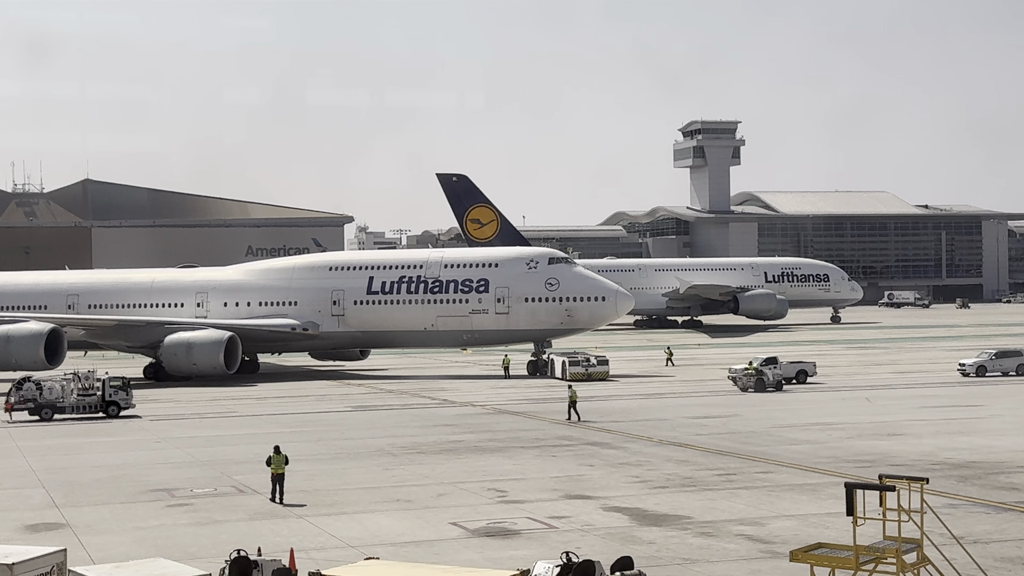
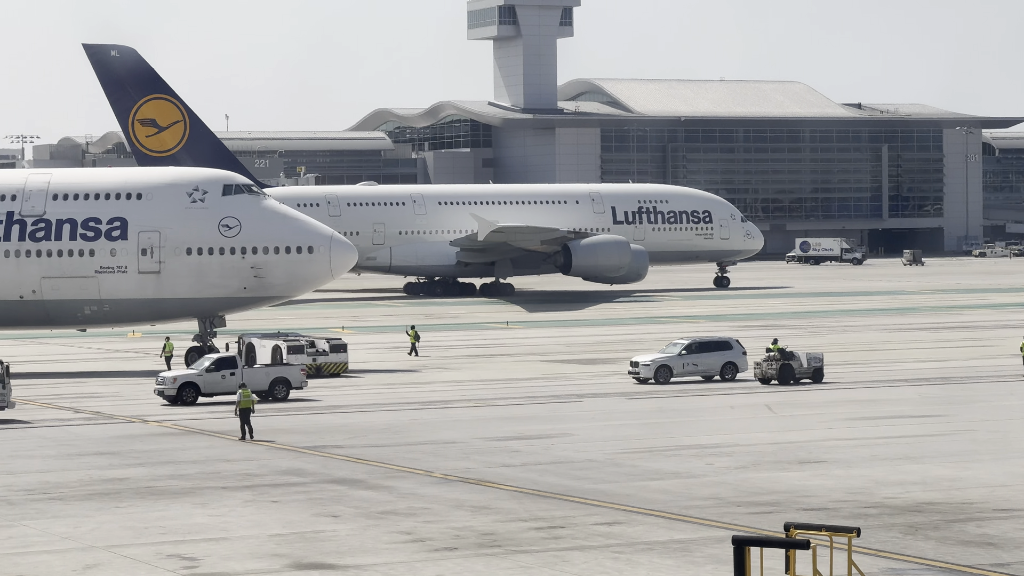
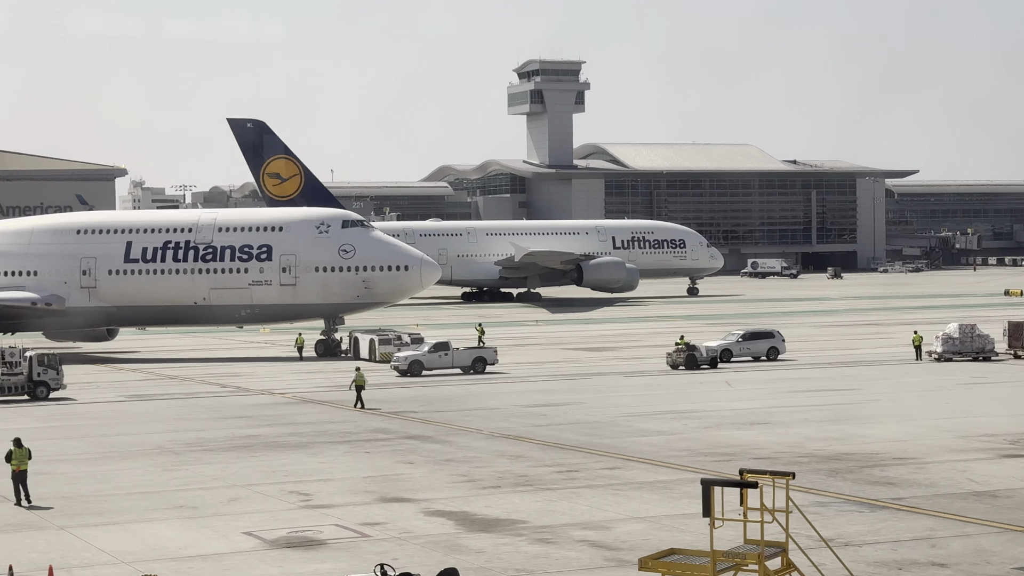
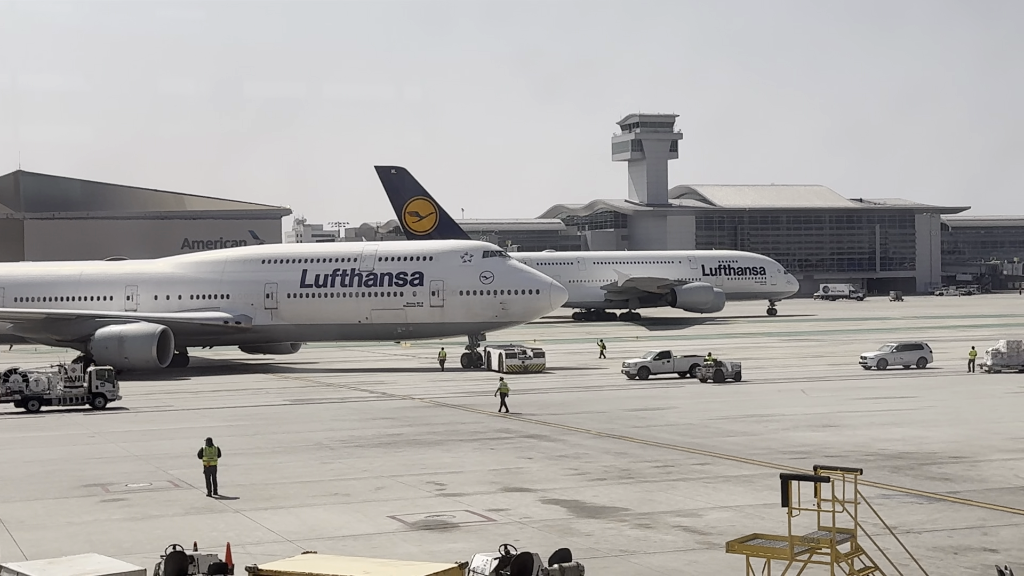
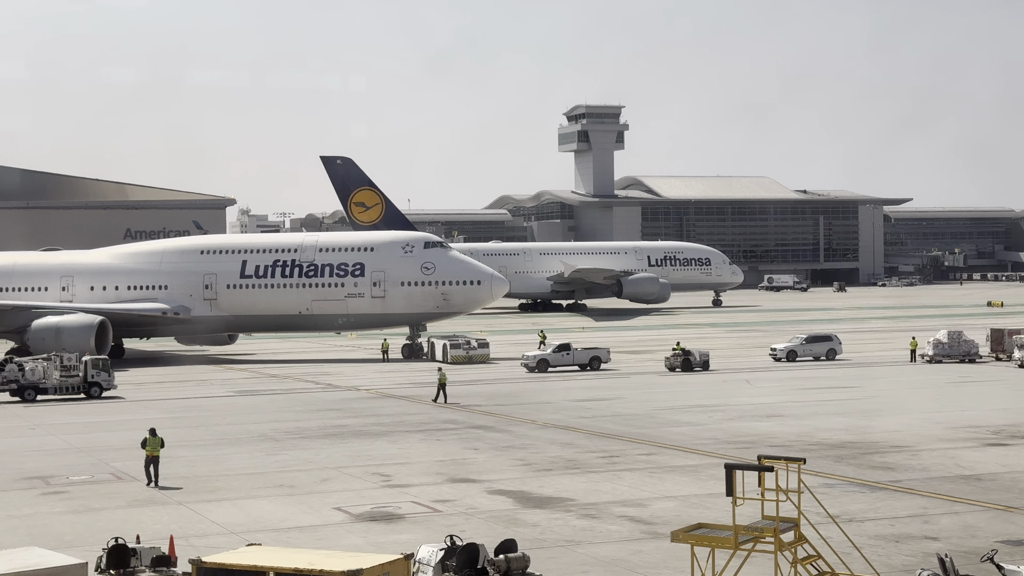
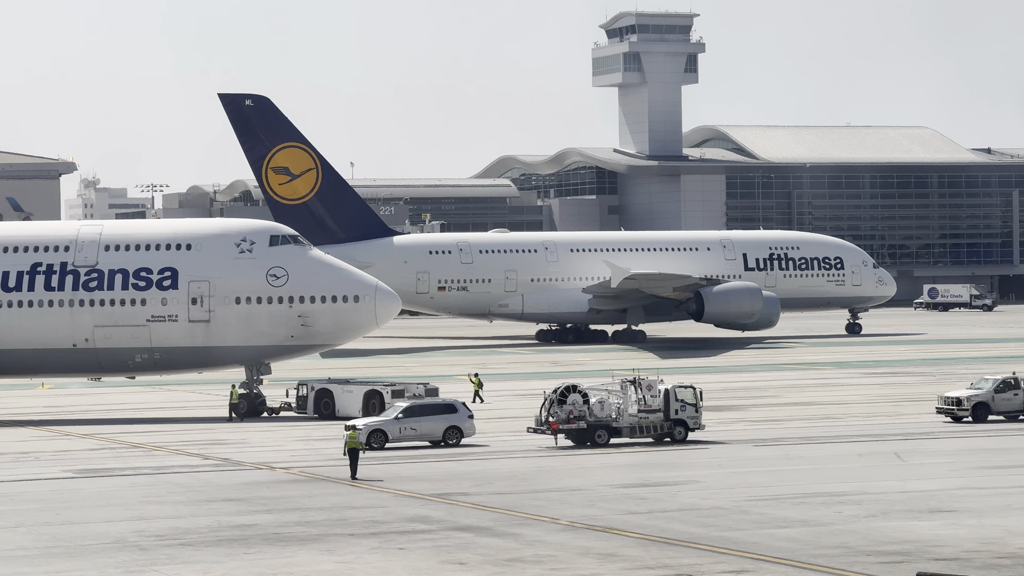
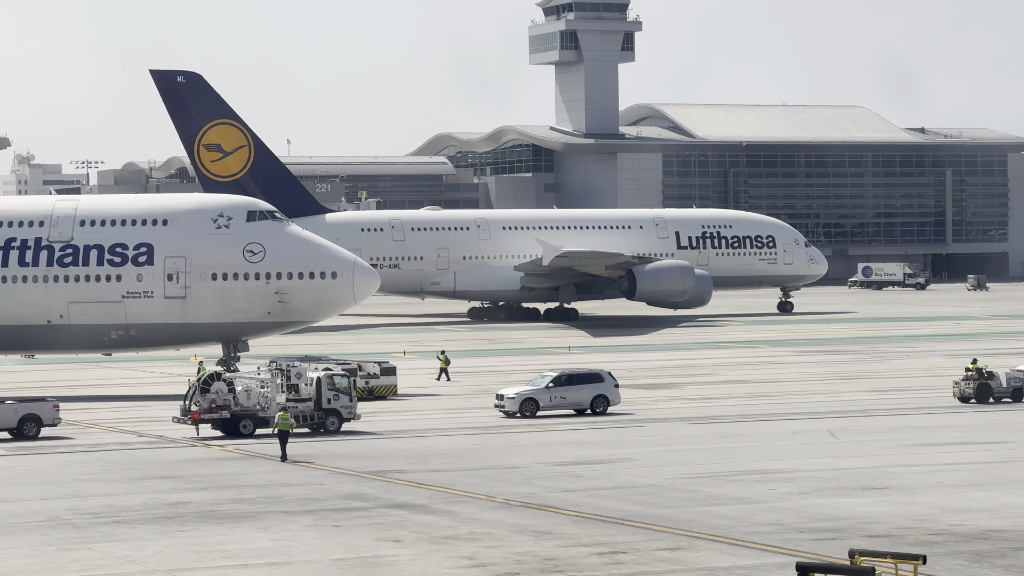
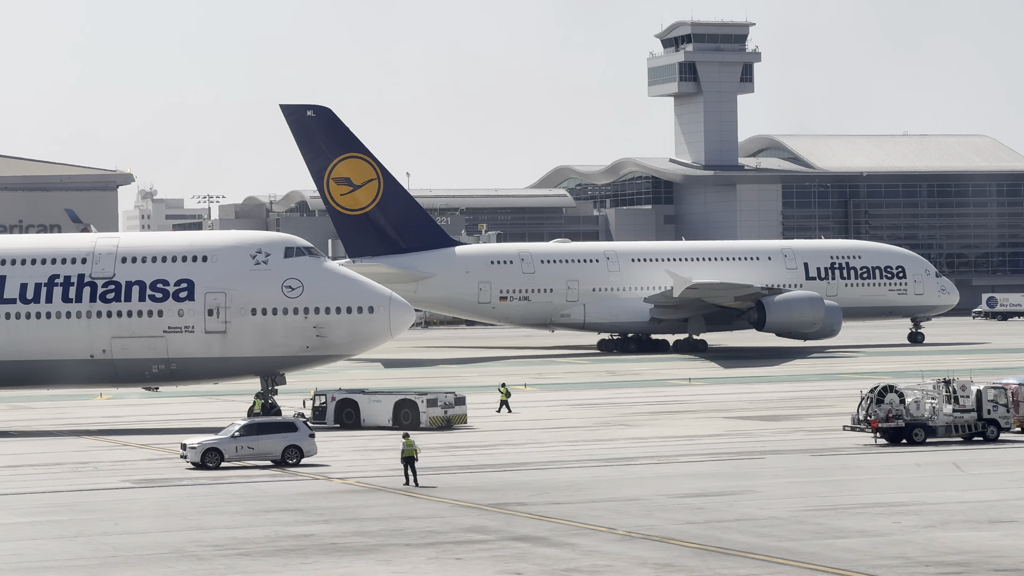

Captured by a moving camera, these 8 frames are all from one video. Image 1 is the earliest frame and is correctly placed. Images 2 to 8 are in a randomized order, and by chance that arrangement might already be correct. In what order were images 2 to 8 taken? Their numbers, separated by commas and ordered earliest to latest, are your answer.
4, 5, 3, 2, 7, 6, 8
